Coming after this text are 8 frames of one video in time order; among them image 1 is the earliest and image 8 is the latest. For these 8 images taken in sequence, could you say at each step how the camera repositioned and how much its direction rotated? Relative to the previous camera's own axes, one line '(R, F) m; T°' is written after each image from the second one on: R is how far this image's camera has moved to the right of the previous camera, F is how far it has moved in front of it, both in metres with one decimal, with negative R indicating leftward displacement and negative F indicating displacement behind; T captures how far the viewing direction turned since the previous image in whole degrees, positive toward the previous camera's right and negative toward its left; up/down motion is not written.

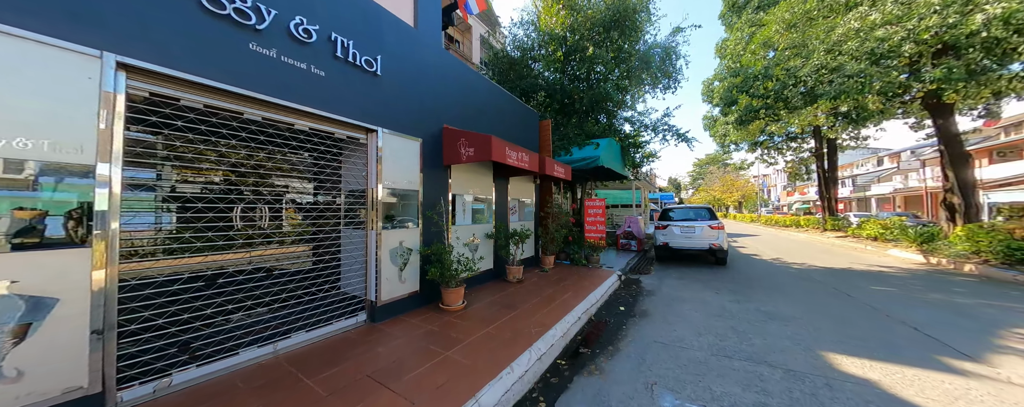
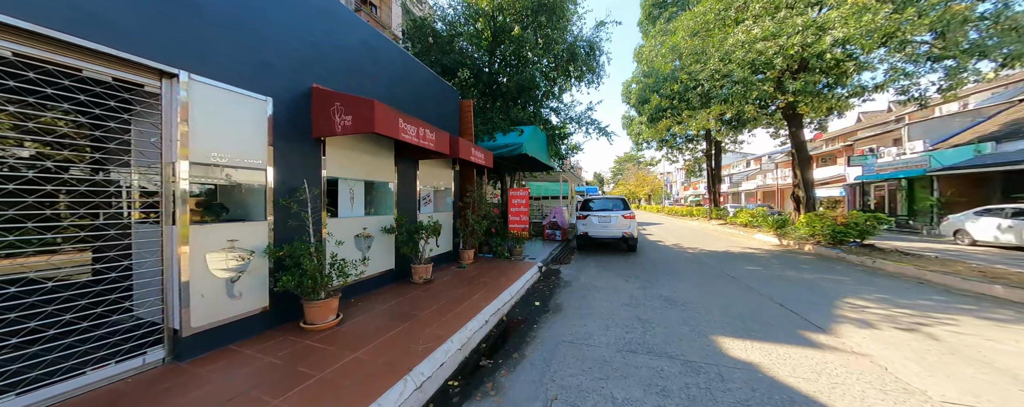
(+0.3, +0.3) m; +12°
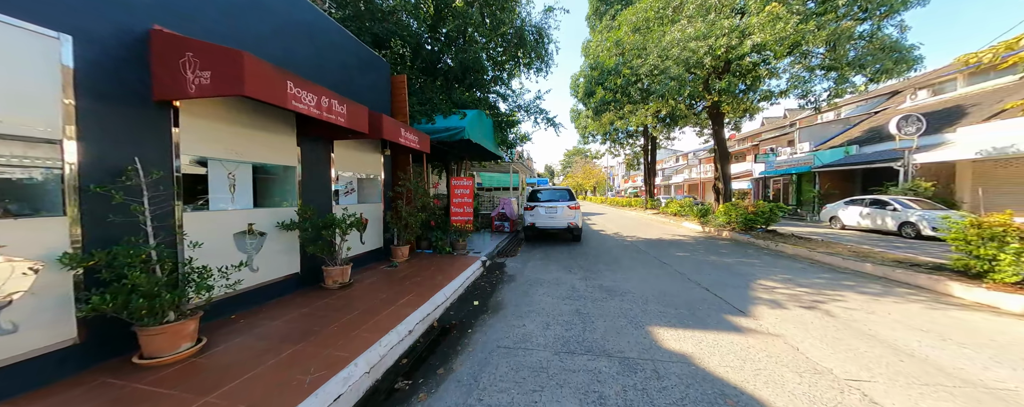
(+0.1, +0.3) m; +9°
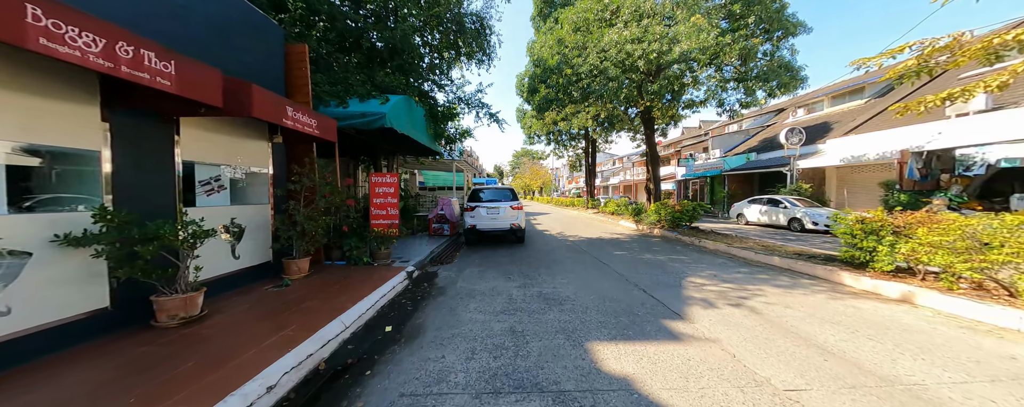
(+0.2, +0.4) m; +9°
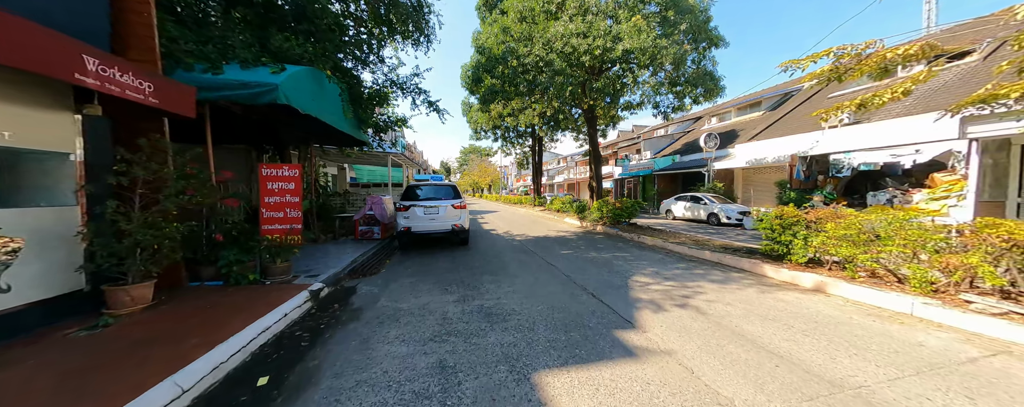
(+0.1, +0.5) m; +9°
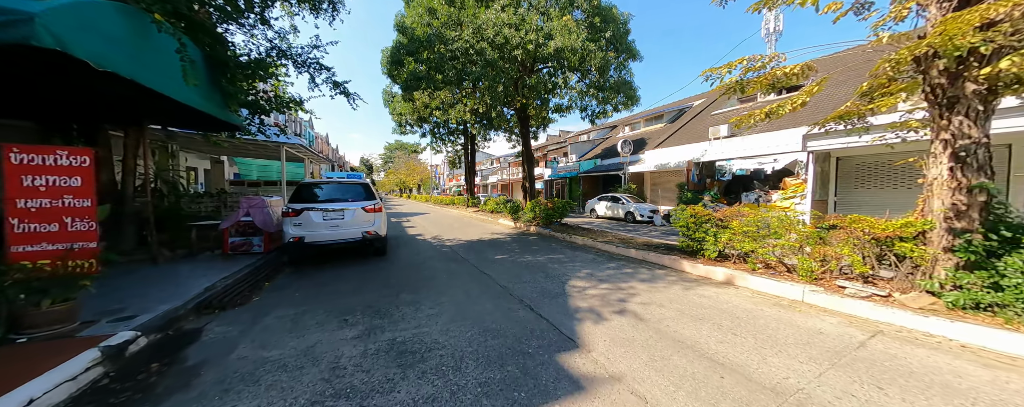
(+0.1, +0.5) m; +12°
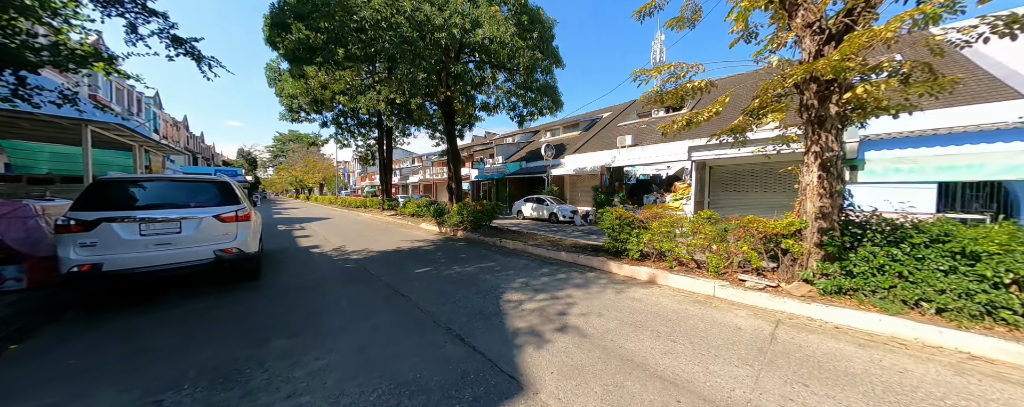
(0.0, +0.6) m; +14°
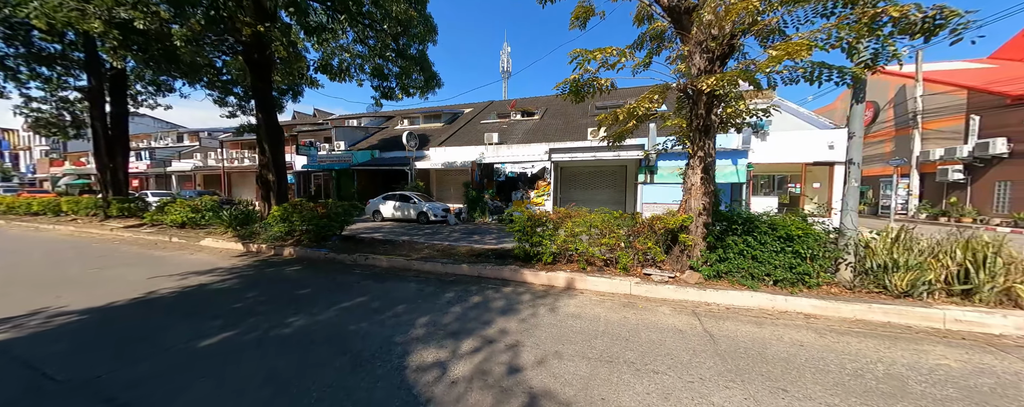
(-0.7, +1.7) m; +30°
